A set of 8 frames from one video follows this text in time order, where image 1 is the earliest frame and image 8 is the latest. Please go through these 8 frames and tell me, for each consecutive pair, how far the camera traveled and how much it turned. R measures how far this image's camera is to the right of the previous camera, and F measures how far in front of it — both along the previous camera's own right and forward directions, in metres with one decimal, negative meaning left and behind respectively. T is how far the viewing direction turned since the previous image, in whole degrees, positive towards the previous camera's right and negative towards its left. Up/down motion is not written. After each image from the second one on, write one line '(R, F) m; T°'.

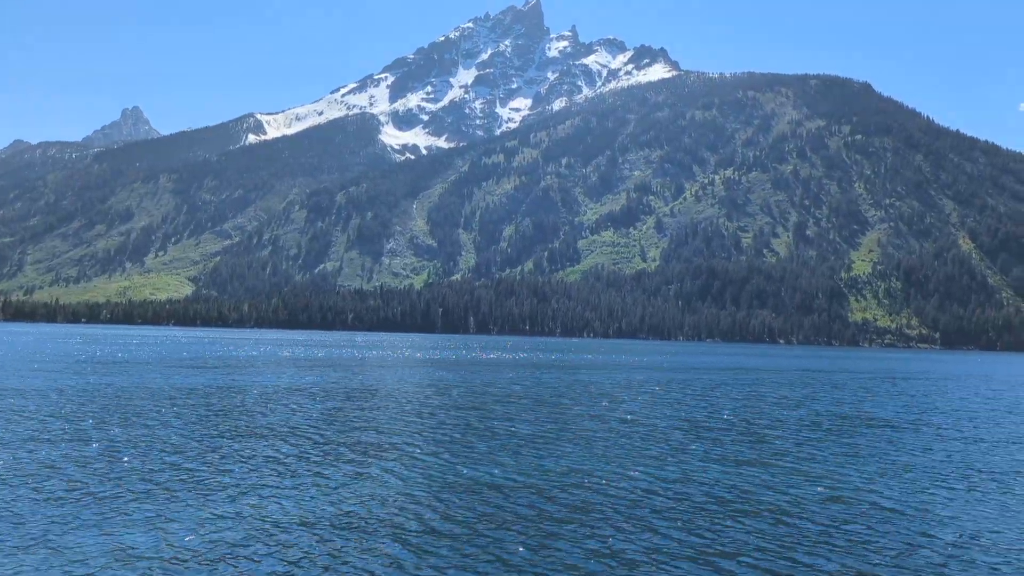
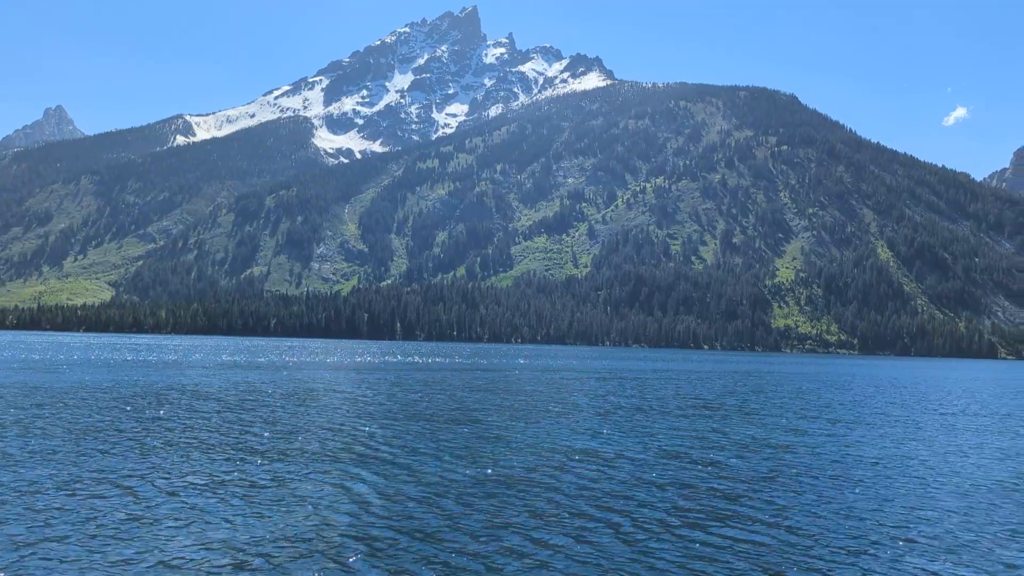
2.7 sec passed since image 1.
(+6.1, -0.4) m; +4°
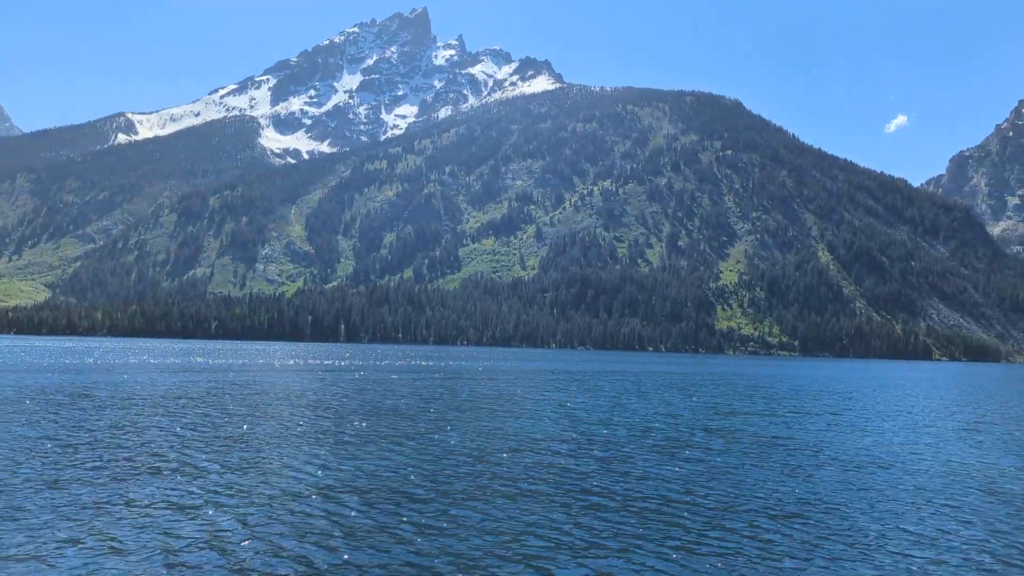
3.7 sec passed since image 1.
(+3.0, -0.8) m; +3°
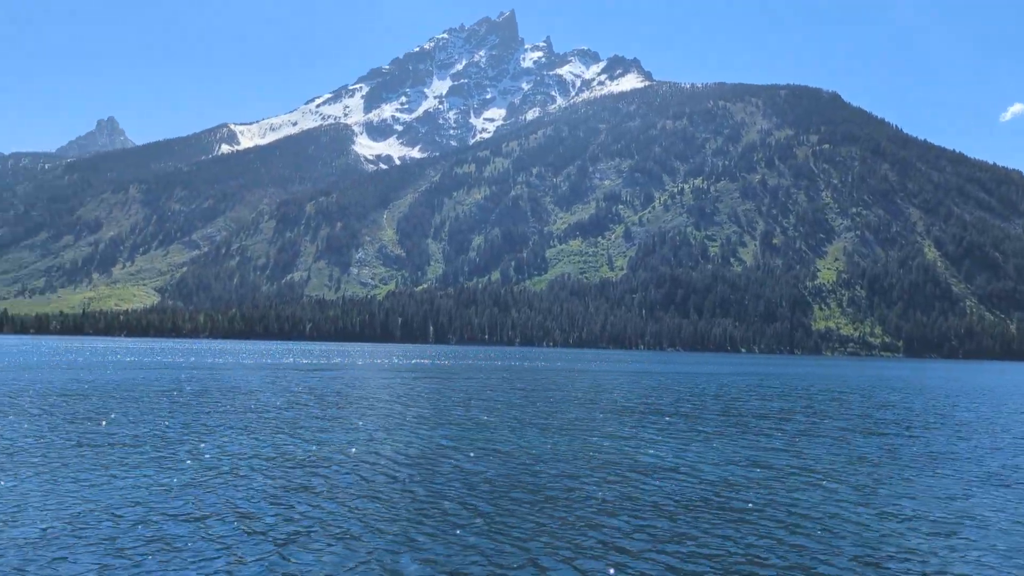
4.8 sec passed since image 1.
(+2.5, +0.5) m; -6°
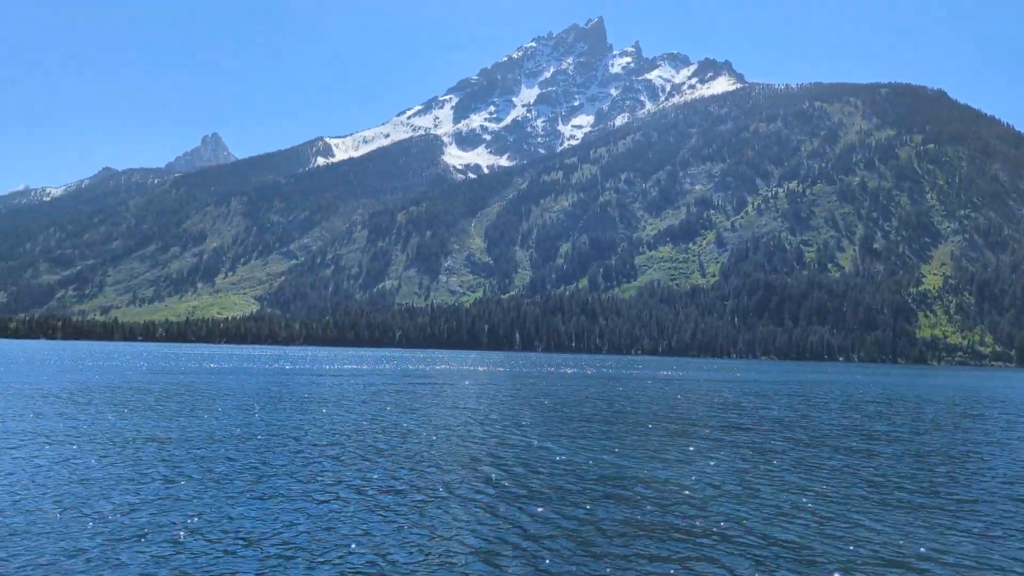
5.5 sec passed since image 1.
(+1.3, +0.7) m; -6°
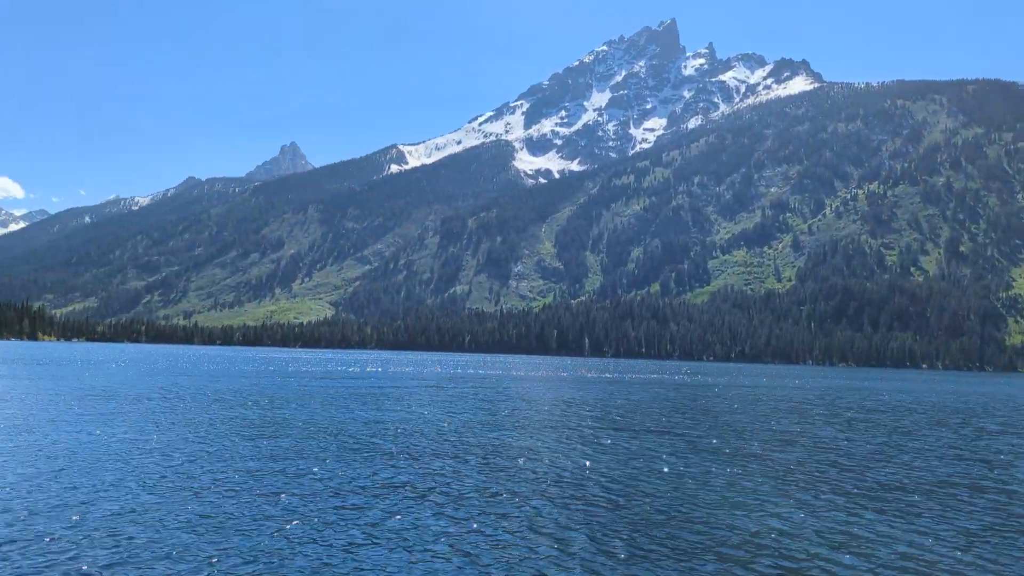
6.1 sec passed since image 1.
(+1.8, -0.1) m; -5°
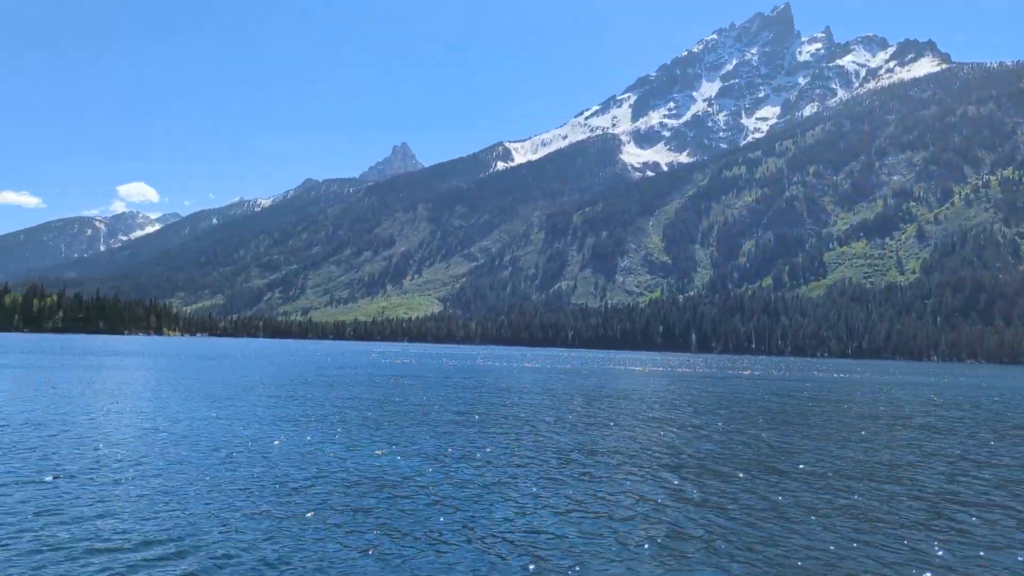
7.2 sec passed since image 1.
(+2.9, +0.5) m; -8°
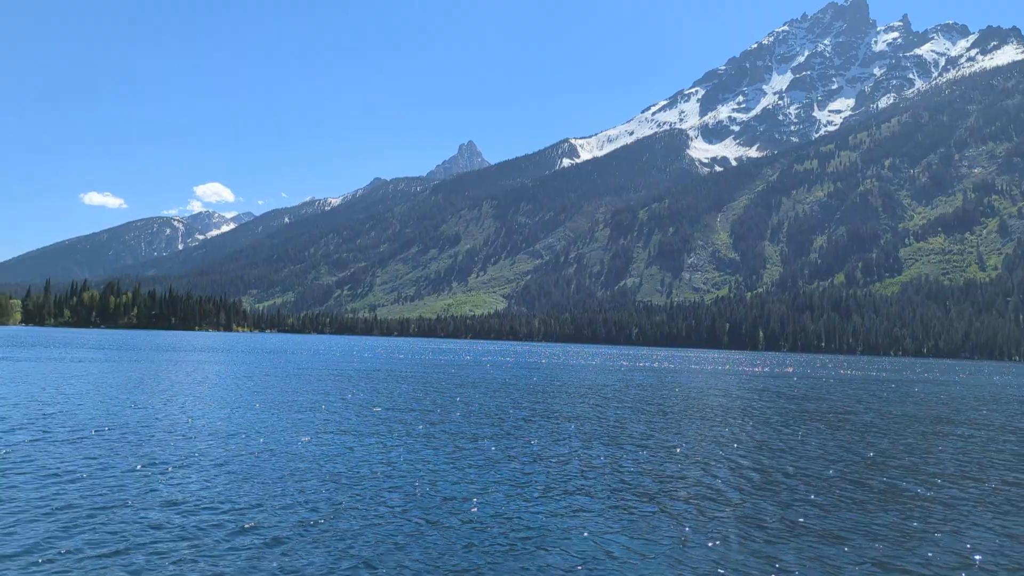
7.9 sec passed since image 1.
(+1.4, -0.1) m; -5°
